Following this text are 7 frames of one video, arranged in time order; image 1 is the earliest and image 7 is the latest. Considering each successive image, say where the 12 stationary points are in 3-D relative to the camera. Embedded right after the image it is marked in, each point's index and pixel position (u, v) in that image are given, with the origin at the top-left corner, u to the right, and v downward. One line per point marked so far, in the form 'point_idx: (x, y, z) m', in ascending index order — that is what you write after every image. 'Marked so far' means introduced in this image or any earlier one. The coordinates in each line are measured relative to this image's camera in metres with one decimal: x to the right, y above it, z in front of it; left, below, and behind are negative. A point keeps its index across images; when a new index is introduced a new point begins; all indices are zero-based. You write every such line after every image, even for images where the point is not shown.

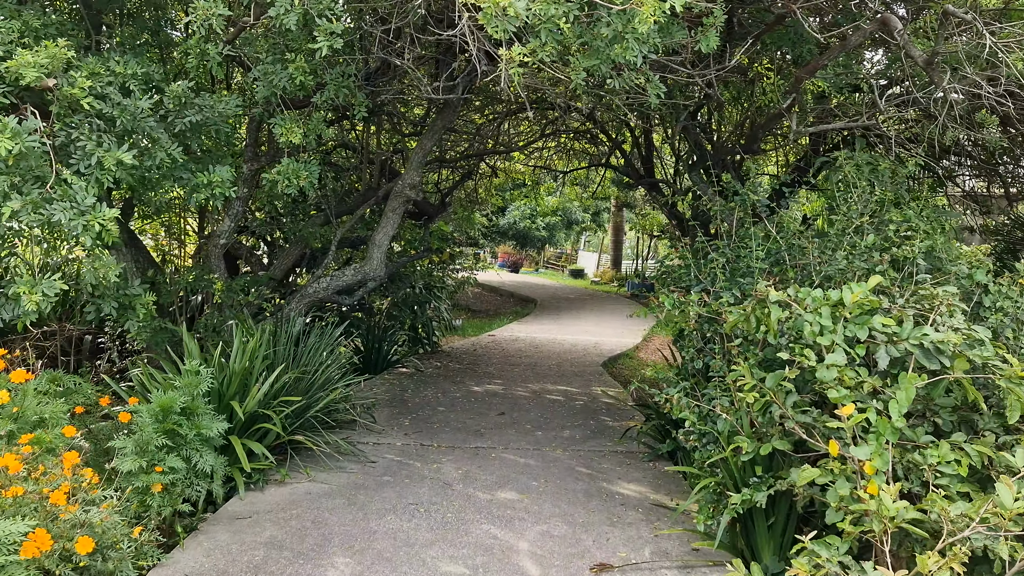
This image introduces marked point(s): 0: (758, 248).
0: (+0.9, +0.1, +3.2) m
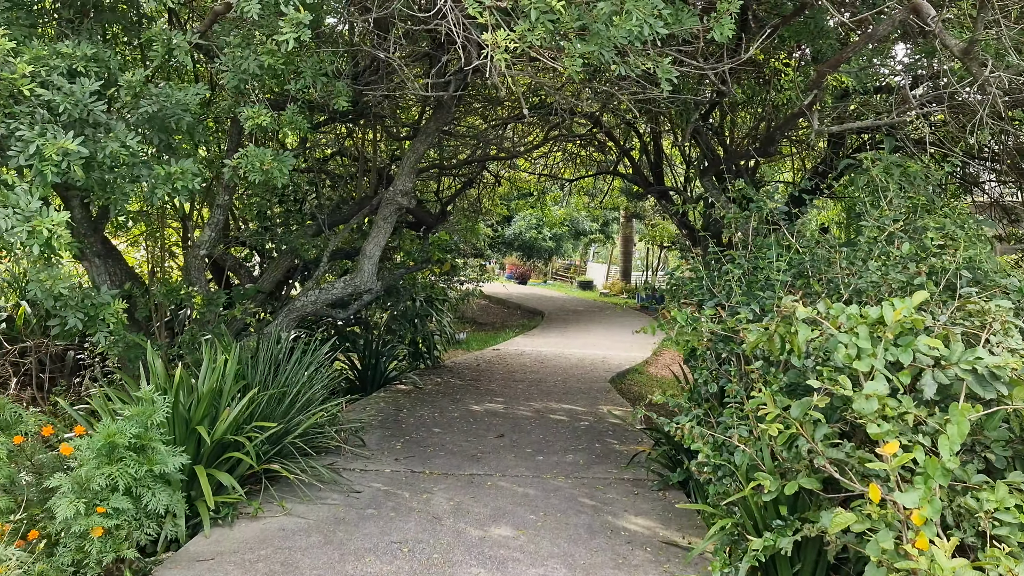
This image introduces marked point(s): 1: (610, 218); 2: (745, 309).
0: (+0.9, +0.1, +2.9) m
1: (+1.9, +1.3, +16.7) m
2: (+0.7, -0.1, +2.7) m
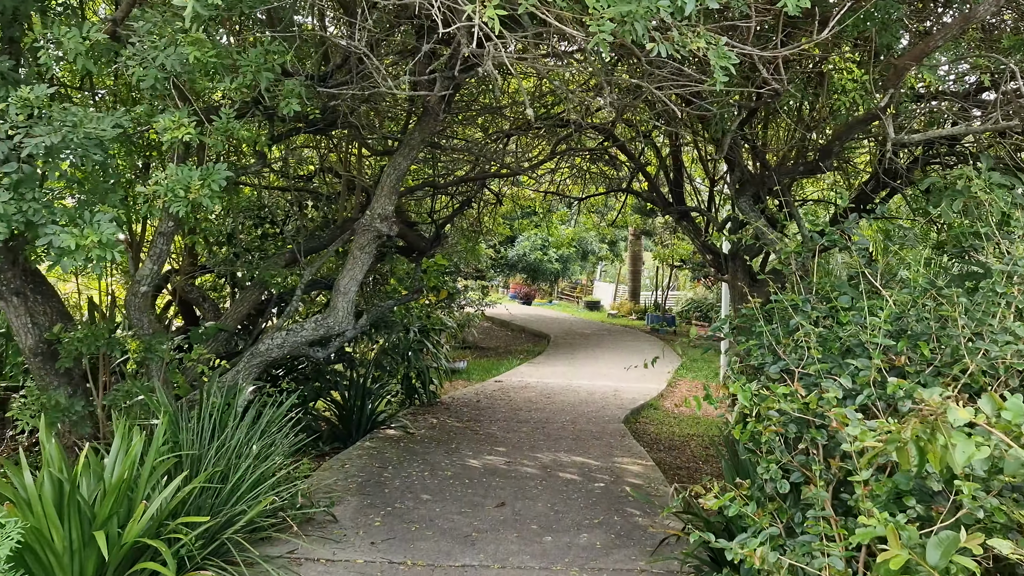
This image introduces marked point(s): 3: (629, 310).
0: (+0.9, 0.0, +2.2) m
1: (+1.9, +1.0, +16.0) m
2: (+0.7, -0.2, +2.0) m
3: (+2.2, -0.4, +16.5) m
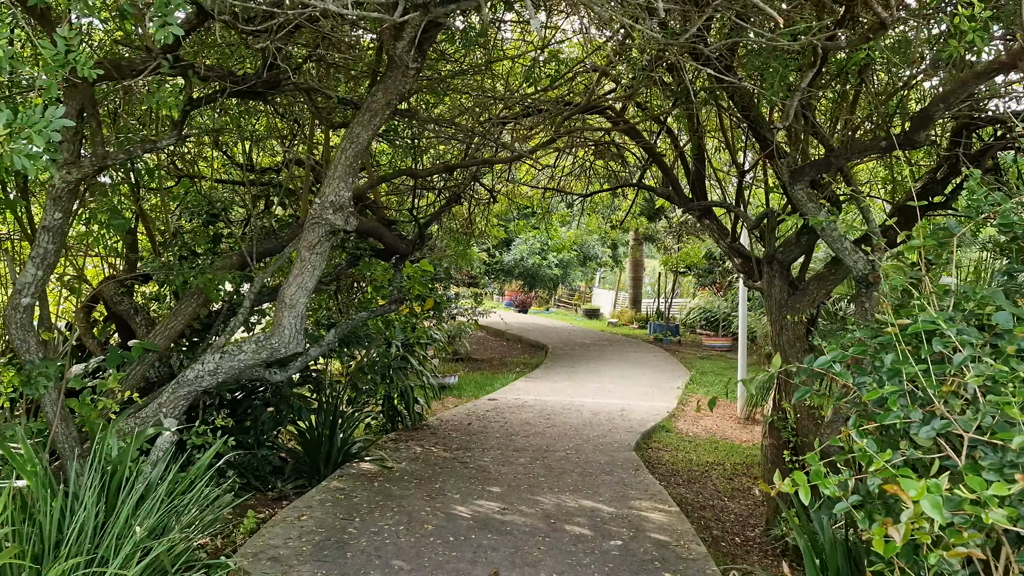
0: (+0.9, -0.1, +1.4) m
1: (+1.9, +0.8, +15.3) m
2: (+0.7, -0.2, +1.2) m
3: (+2.1, -0.5, +15.7) m
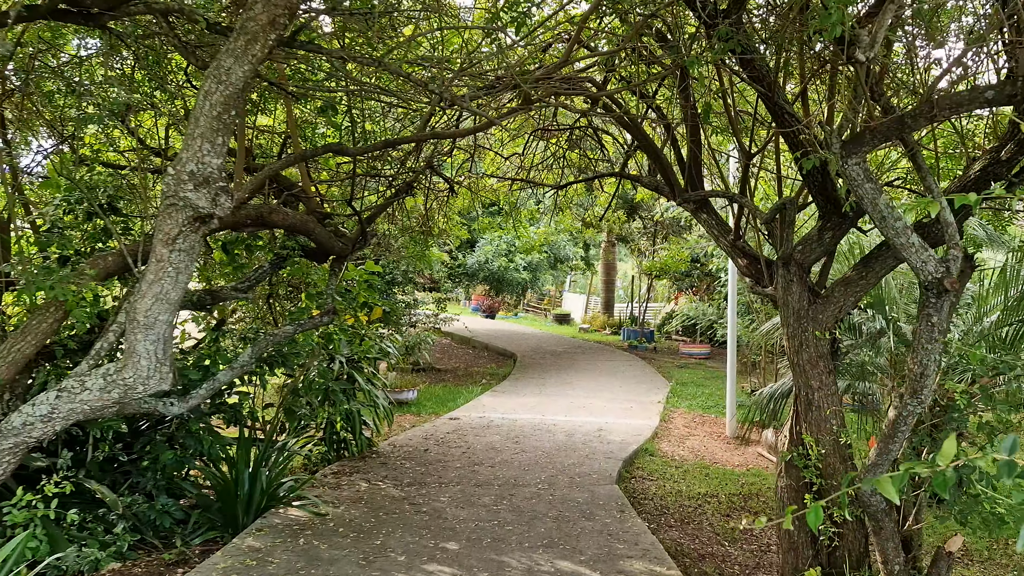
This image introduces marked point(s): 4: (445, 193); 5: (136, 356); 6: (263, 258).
0: (+0.8, -0.1, +0.6) m
1: (+1.3, +0.8, +14.5) m
2: (+0.7, -0.2, +0.4) m
3: (+1.5, -0.6, +14.9) m
4: (-0.4, +0.6, +5.8) m
5: (-0.9, -0.2, +2.0) m
6: (-1.1, +0.1, +4.0) m
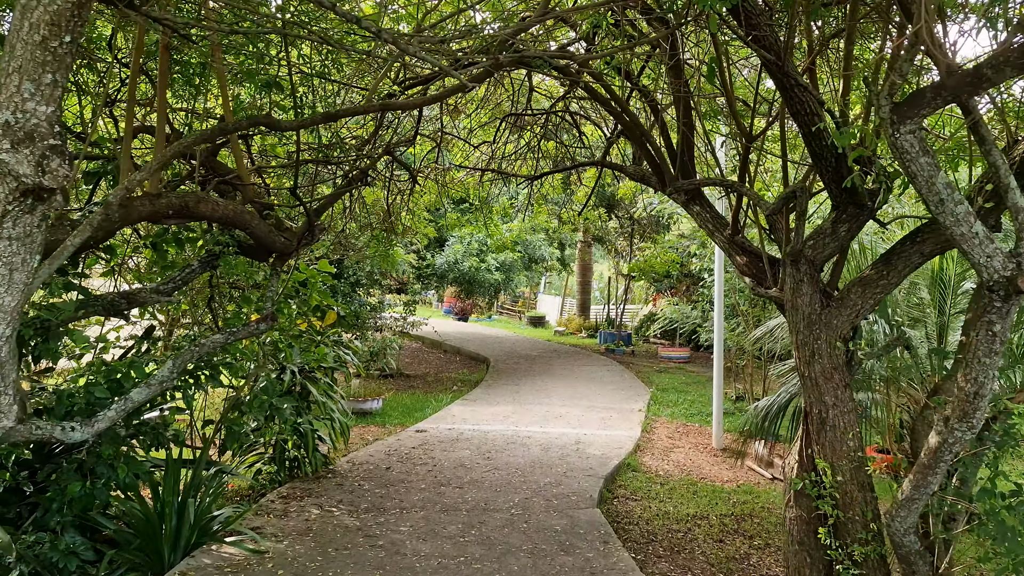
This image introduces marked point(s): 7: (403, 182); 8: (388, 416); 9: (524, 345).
0: (+0.8, -0.1, +0.1) m
1: (+0.9, +0.7, +14.0) m
2: (+0.6, -0.2, -0.1) m
3: (+1.1, -0.6, +14.5) m
4: (-0.6, +0.6, +5.3) m
5: (-0.9, -0.2, +1.5) m
6: (-1.3, +0.1, +3.5) m
7: (-0.6, +0.6, +5.0) m
8: (-1.0, -1.1, +7.3) m
9: (+0.2, -0.8, +12.7) m
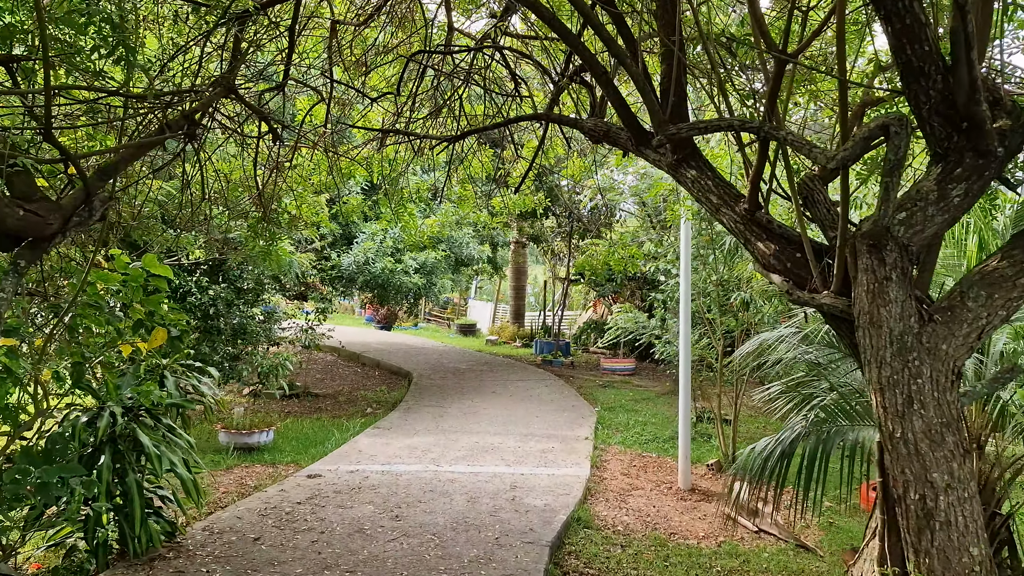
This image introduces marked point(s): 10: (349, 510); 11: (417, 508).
0: (+0.8, -0.1, -1.1) m
1: (-0.2, +0.7, +12.8) m
2: (+0.7, -0.2, -1.3) m
3: (0.0, -0.7, +13.2) m
4: (-1.0, +0.6, +3.9) m
5: (-1.0, -0.2, +0.2) m
6: (-1.5, +0.1, +2.1) m
7: (-1.0, +0.6, +3.6) m
8: (-1.6, -1.1, +5.9) m
9: (-0.8, -0.9, +11.4) m
10: (-0.8, -1.1, +4.3) m
11: (-0.5, -1.1, +4.3) m
